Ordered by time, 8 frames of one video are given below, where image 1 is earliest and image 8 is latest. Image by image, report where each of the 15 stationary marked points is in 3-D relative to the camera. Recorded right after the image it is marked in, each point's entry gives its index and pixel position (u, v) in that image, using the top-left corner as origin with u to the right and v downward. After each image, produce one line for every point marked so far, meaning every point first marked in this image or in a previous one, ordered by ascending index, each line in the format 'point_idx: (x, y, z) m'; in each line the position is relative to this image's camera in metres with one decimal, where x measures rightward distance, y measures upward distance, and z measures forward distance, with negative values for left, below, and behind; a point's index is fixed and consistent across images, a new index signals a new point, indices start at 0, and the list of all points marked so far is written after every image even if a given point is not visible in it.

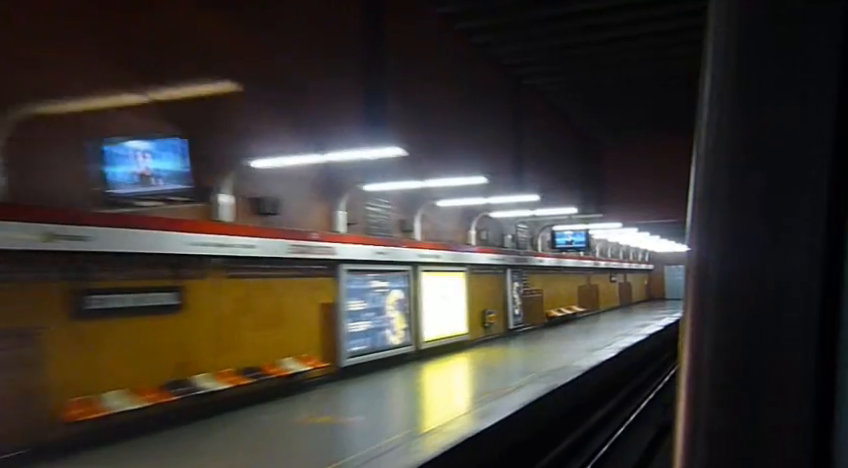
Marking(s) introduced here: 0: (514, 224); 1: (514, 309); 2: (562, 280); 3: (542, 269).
0: (+1.6, +0.1, +13.6) m
1: (+1.6, -1.3, +13.1) m
2: (+3.0, -1.0, +17.0) m
3: (+2.3, -0.7, +15.1) m
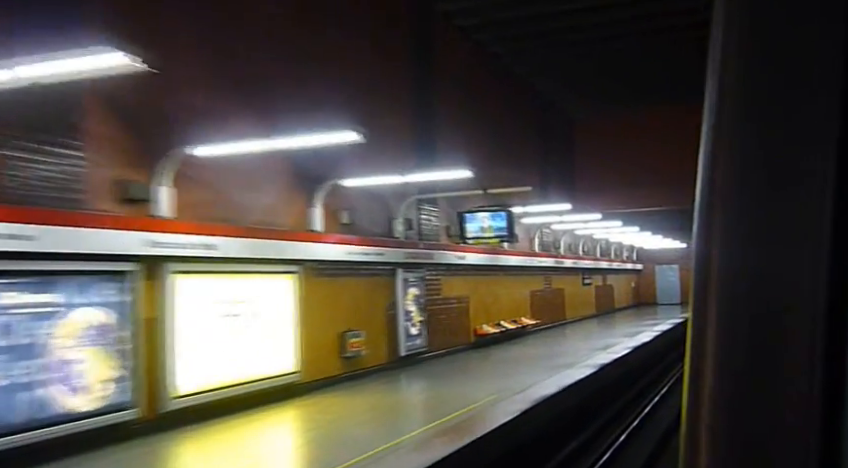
0: (-0.1, +0.3, +9.6) m
1: (-0.1, -1.1, +9.0) m
2: (+1.4, -0.9, +13.0) m
3: (+0.6, -0.5, +11.1) m
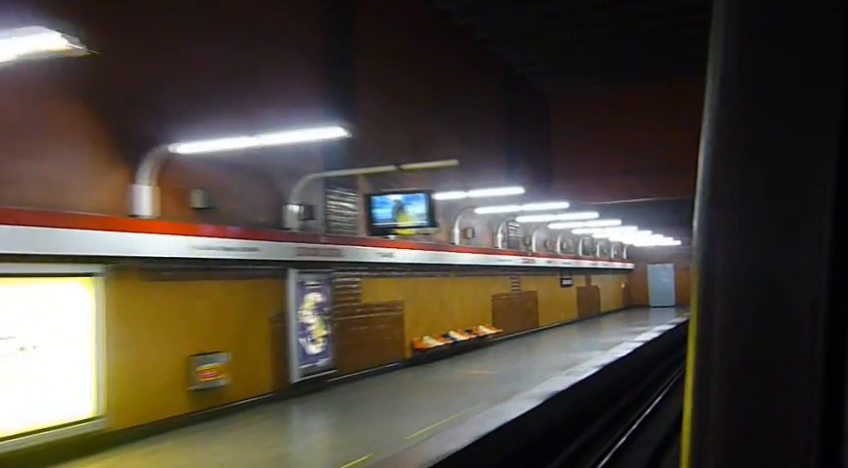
0: (-1.0, +0.4, +7.5) m
1: (-1.0, -1.0, +7.0) m
2: (+0.5, -0.8, +10.9) m
3: (-0.3, -0.4, +9.1) m
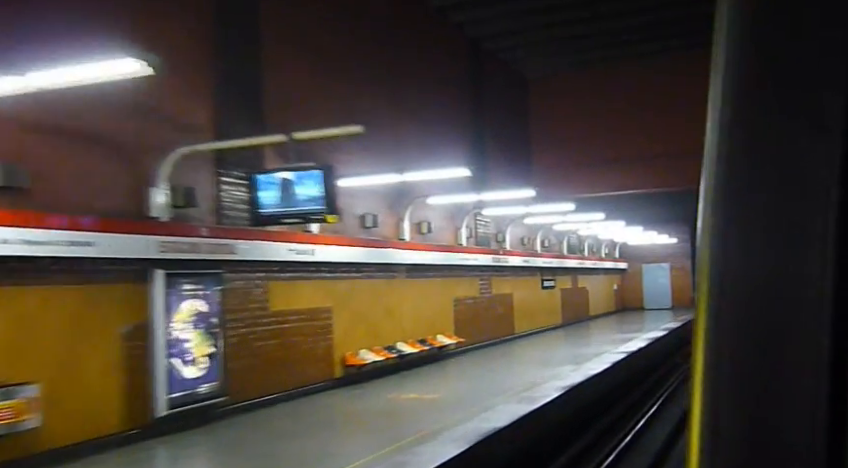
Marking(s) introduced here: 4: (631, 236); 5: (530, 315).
0: (-1.6, +0.5, +6.0) m
1: (-1.7, -0.9, +5.5) m
2: (-0.1, -0.7, +9.4) m
3: (-0.9, -0.3, +7.5) m
4: (+5.1, 0.0, +18.8) m
5: (+2.0, -1.5, +14.2) m
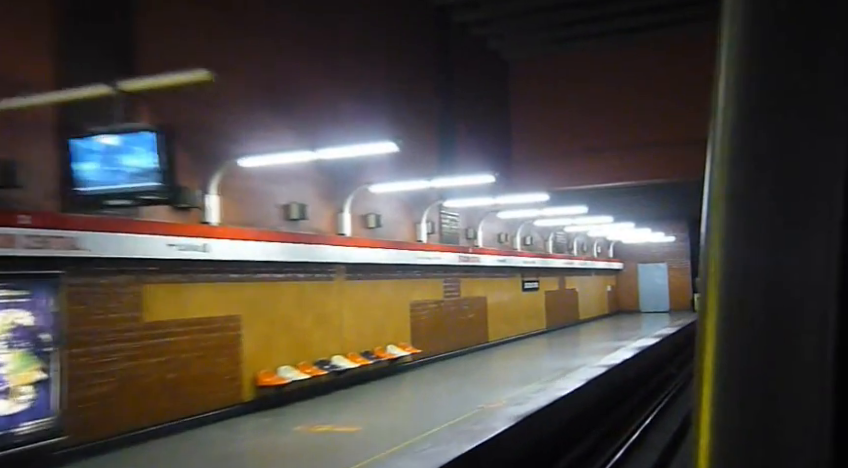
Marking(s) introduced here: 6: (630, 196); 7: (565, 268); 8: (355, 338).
0: (-2.2, +0.6, +4.6) m
1: (-2.2, -0.9, +4.1) m
2: (-0.7, -0.6, +8.0) m
3: (-1.5, -0.3, +6.2) m
4: (+4.5, 0.0, +17.4) m
5: (+1.4, -1.4, +12.9) m
6: (+3.4, +0.6, +12.5) m
7: (+3.0, -0.7, +16.3) m
8: (-0.7, -1.1, +7.9) m
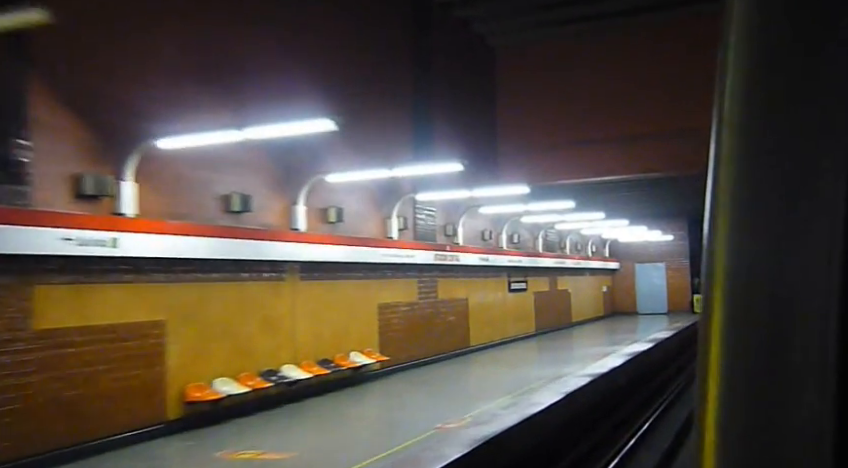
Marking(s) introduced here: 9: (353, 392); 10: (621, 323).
0: (-2.6, +0.6, +3.9) m
1: (-2.6, -0.8, +3.4) m
2: (-1.1, -0.6, +7.3) m
3: (-1.9, -0.2, +5.4) m
4: (+4.2, +0.1, +16.6) m
5: (+1.1, -1.4, +12.1) m
6: (+3.0, +0.7, +11.7) m
7: (+2.7, -0.7, +15.5) m
8: (-1.1, -1.0, +7.1) m
9: (-0.7, -1.5, +7.5) m
10: (+4.6, -2.1, +17.9) m
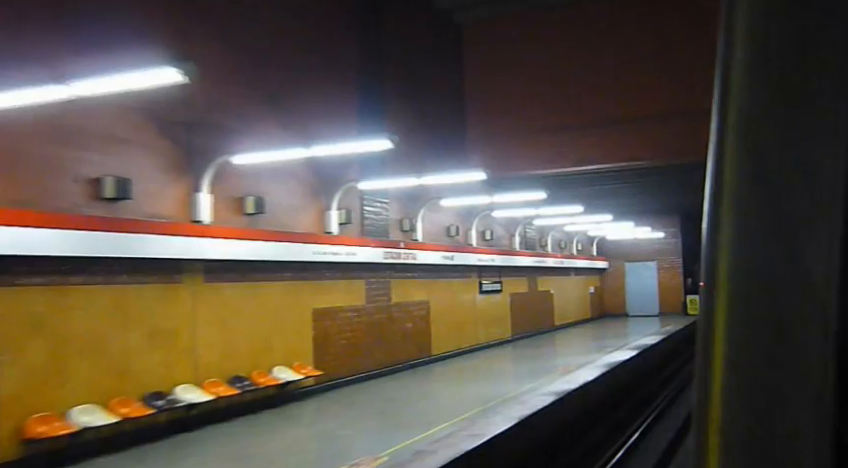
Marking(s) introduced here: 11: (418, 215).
0: (-3.1, +0.6, +2.7) m
1: (-3.1, -0.8, +2.2) m
2: (-1.6, -0.5, +6.1) m
3: (-2.4, -0.2, +4.2) m
4: (+3.6, +0.1, +15.4) m
5: (+0.6, -1.3, +10.9) m
6: (+2.5, +0.7, +10.6) m
7: (+2.1, -0.6, +14.3) m
8: (-1.6, -1.0, +6.0) m
9: (-1.3, -1.5, +6.4) m
10: (+4.0, -2.0, +16.8) m
11: (-0.1, +0.2, +9.5) m
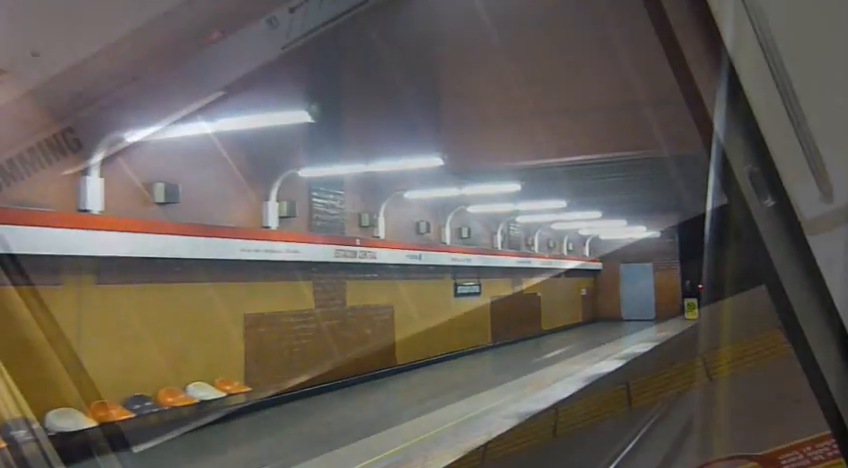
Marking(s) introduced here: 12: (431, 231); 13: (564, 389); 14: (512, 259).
0: (-3.5, +0.7, +1.7) m
1: (-3.6, -0.7, +1.2) m
2: (-2.0, -0.5, +5.1) m
3: (-2.8, -0.1, +3.2) m
4: (+3.3, +0.2, +14.4) m
5: (+0.1, -1.3, +9.9) m
6: (+2.1, +0.8, +9.6) m
7: (+1.7, -0.6, +13.3) m
8: (-2.0, -0.9, +5.0) m
9: (-1.7, -1.4, +5.4) m
10: (+3.6, -2.0, +15.8) m
11: (-0.5, +0.3, +8.5) m
12: (+0.1, 0.0, +9.8) m
13: (+1.4, -1.6, +7.8) m
14: (+1.4, -0.4, +12.3) m
